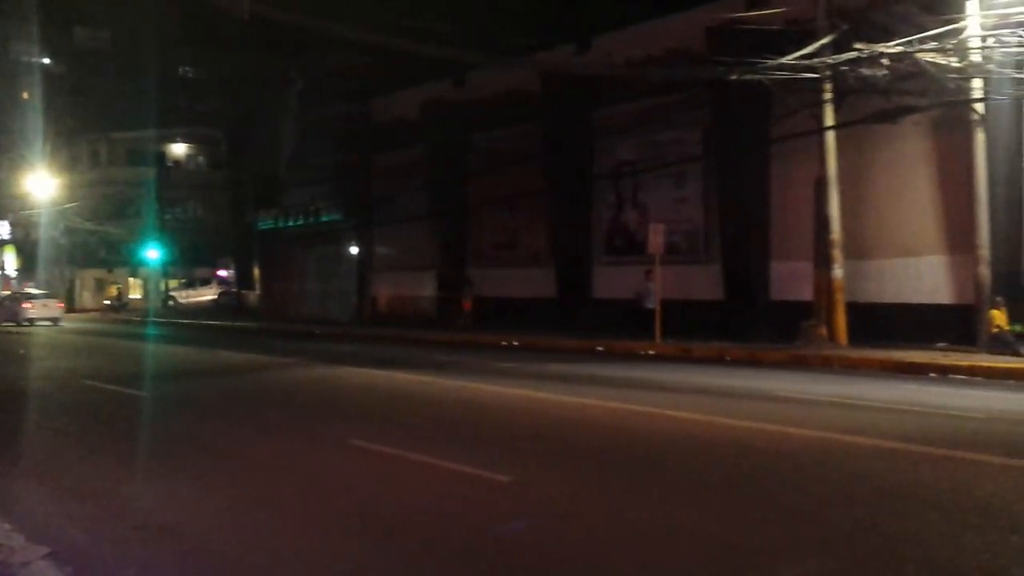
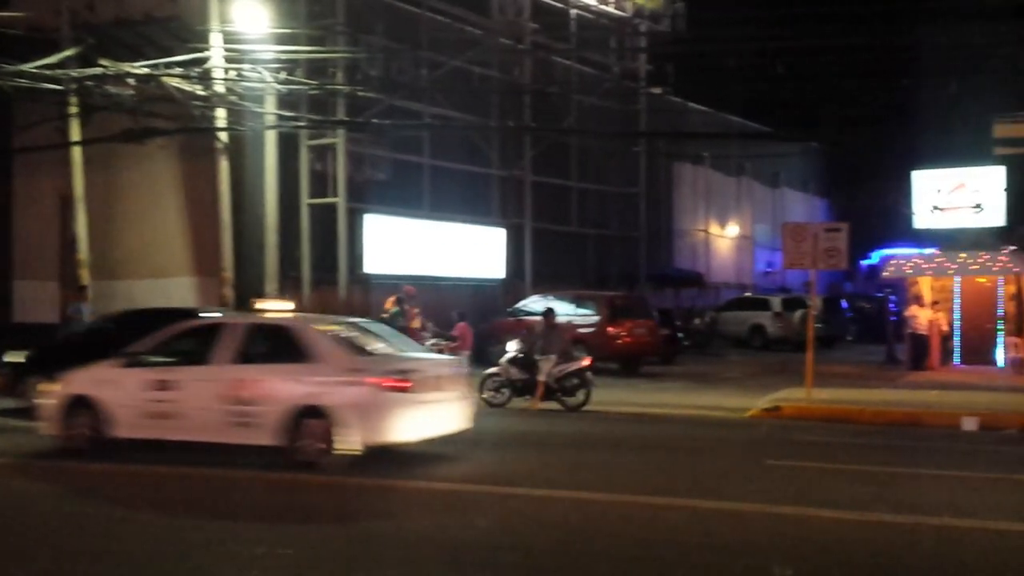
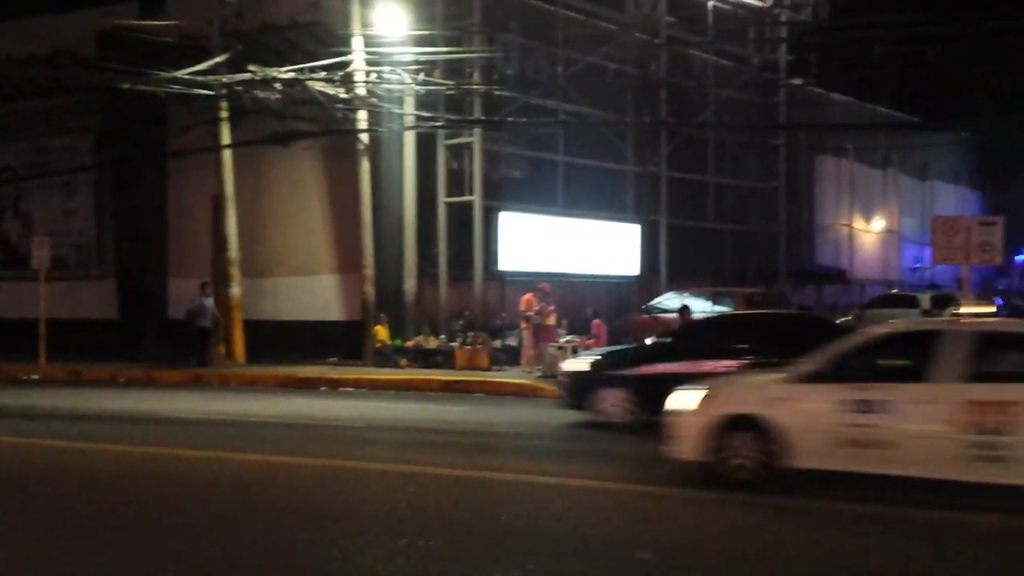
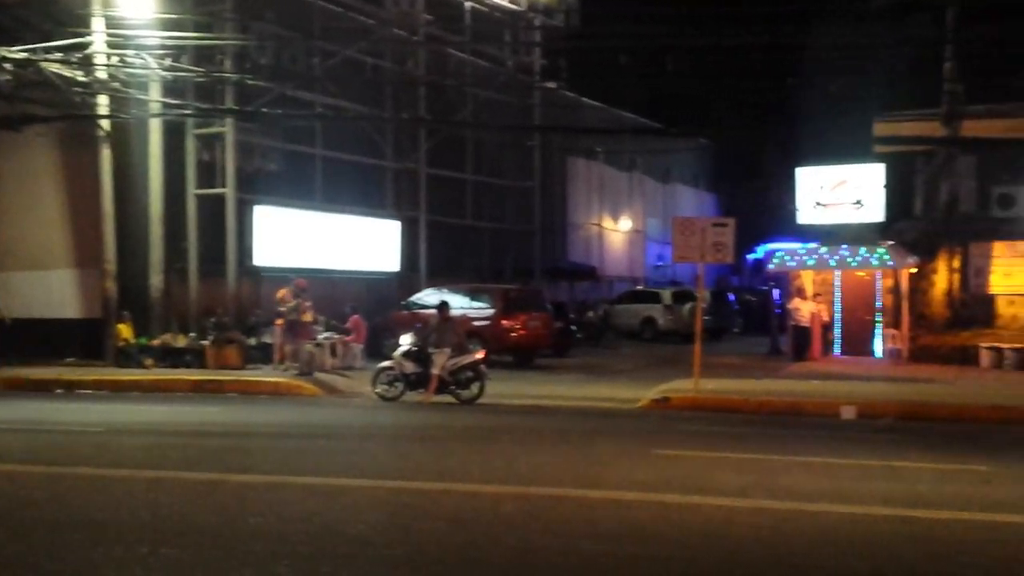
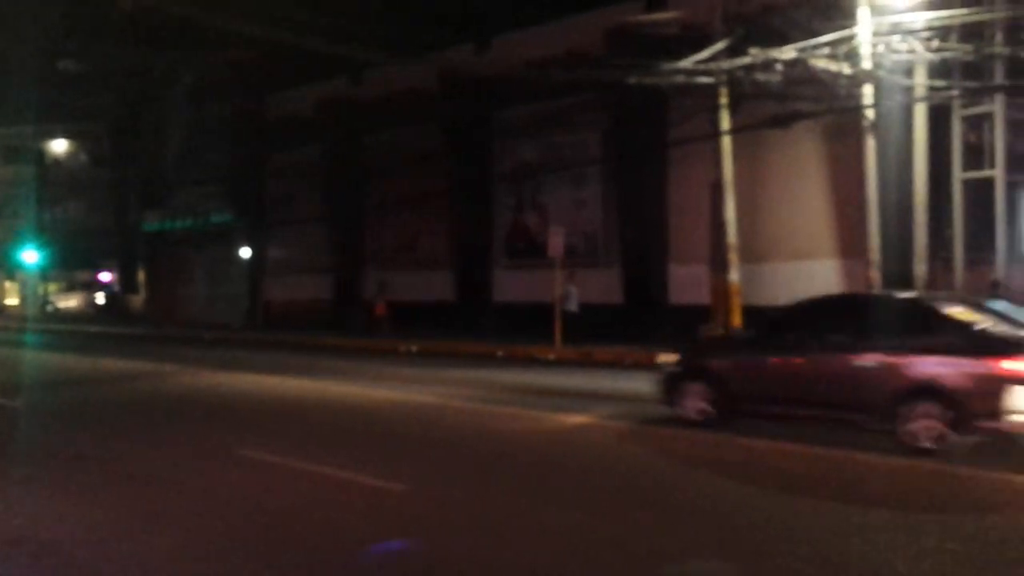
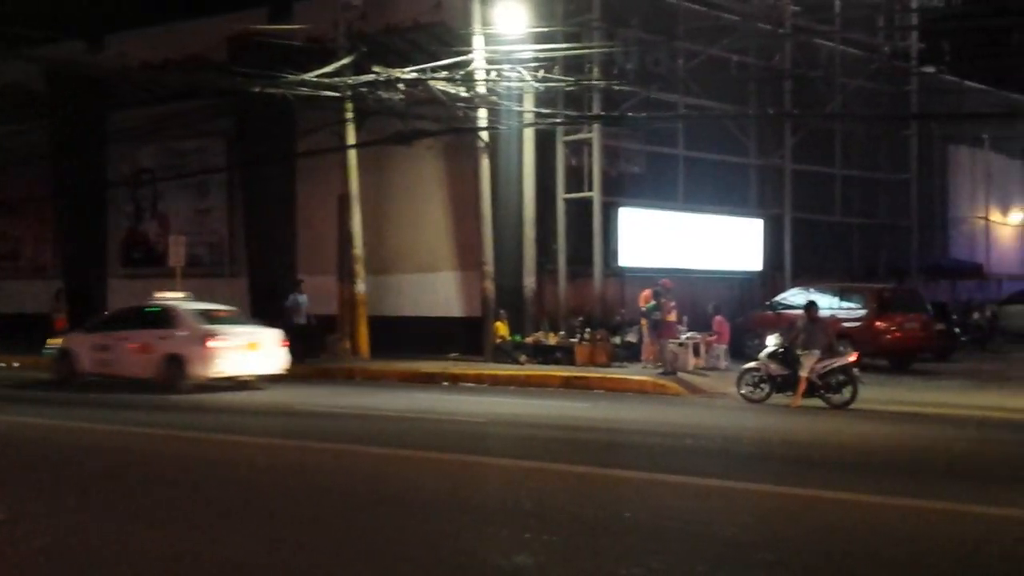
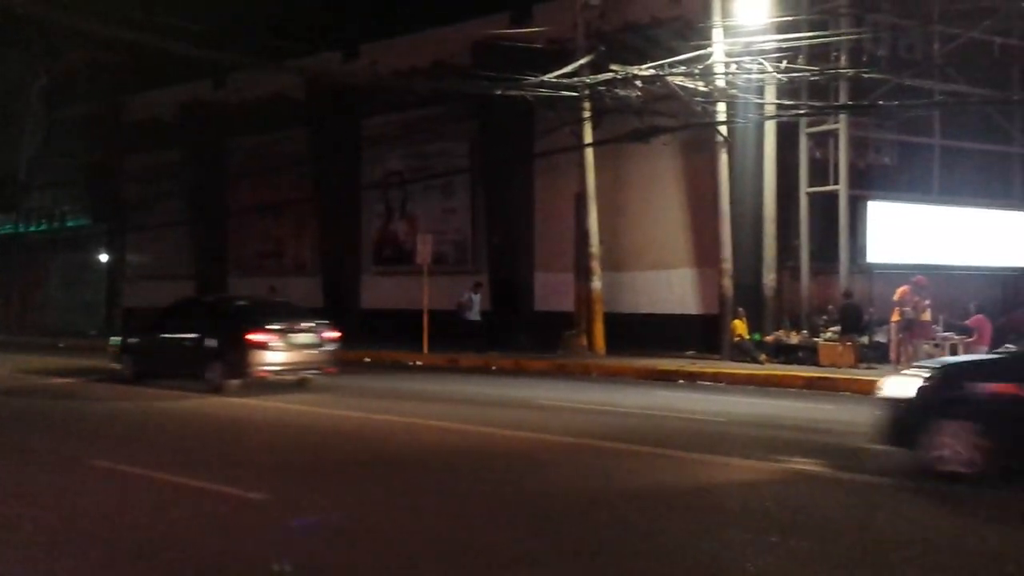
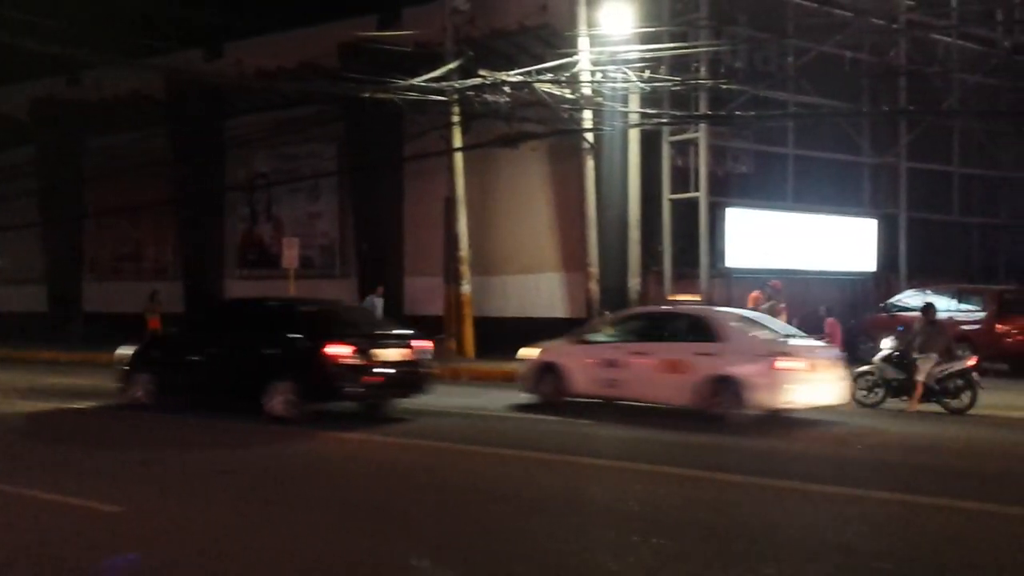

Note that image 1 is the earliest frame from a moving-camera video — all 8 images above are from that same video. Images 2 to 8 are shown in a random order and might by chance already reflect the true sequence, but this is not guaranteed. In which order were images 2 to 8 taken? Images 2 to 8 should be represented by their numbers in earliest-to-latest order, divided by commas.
5, 7, 8, 6, 3, 2, 4
